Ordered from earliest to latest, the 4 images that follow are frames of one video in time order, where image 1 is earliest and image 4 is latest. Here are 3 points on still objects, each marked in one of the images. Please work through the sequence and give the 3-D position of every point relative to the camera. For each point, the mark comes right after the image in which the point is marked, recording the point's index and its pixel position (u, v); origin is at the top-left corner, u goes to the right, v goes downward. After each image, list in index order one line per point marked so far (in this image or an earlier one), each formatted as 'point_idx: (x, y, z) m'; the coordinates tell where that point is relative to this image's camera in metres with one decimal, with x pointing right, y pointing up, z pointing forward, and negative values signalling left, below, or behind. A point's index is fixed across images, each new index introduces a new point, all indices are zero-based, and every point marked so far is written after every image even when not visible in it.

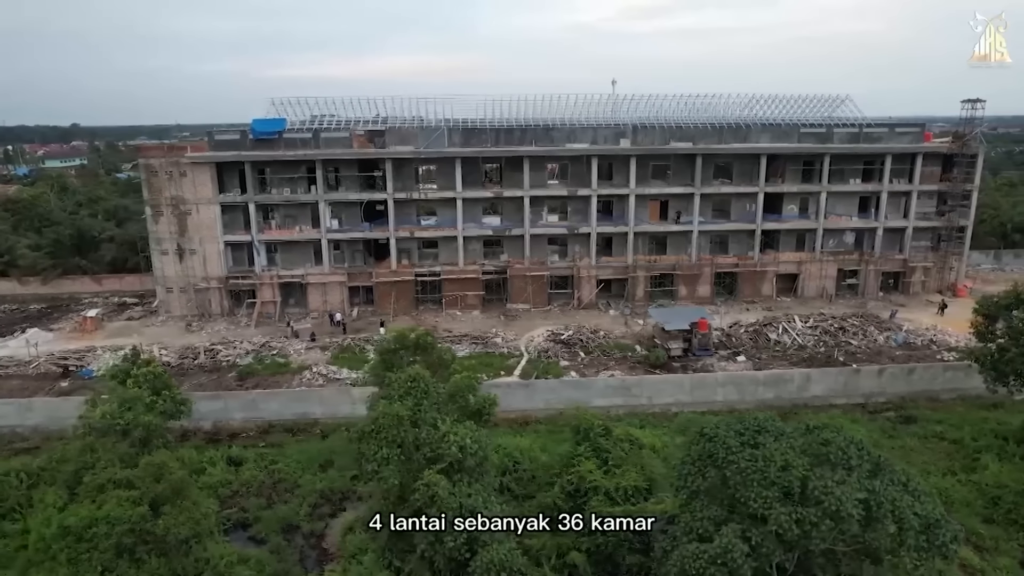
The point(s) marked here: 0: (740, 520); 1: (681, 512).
0: (+4.5, -4.5, +13.1) m
1: (+3.7, -4.8, +14.4) m
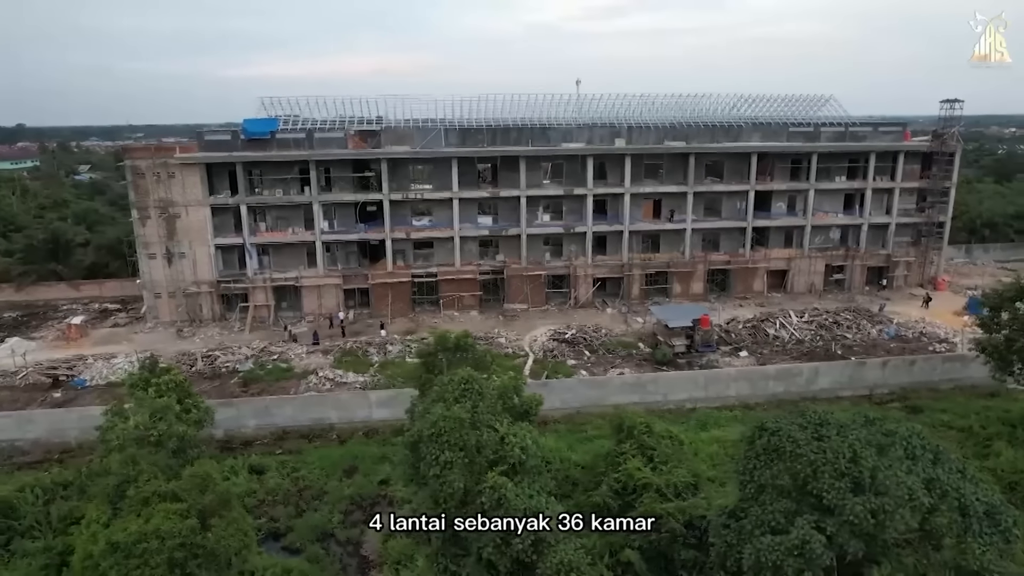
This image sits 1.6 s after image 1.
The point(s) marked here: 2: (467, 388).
0: (+5.9, -4.4, +13.4) m
1: (+5.1, -4.7, +14.5) m
2: (-1.1, -2.4, +16.2) m
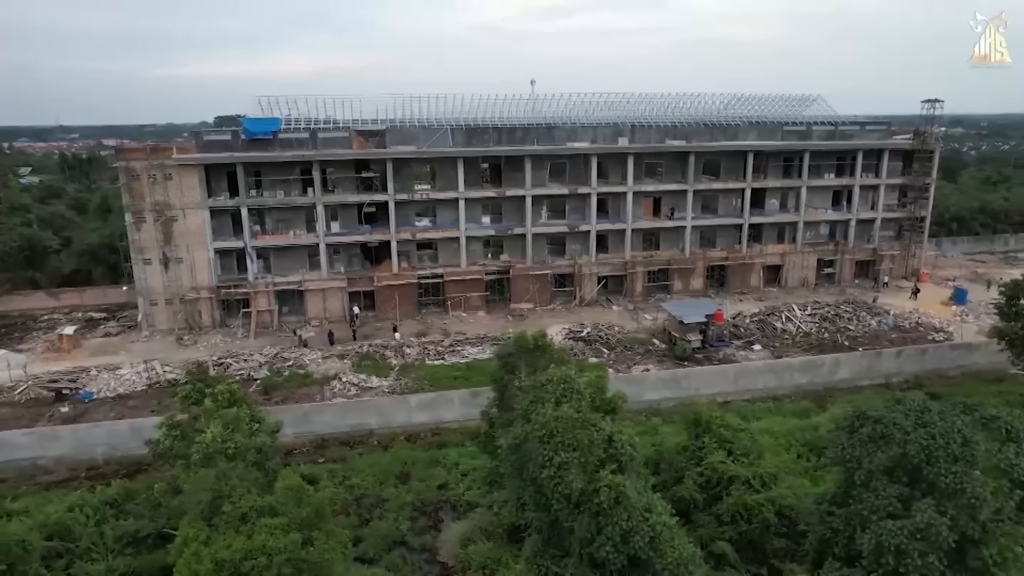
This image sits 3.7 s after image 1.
0: (+8.5, -4.3, +13.8) m
1: (+7.6, -4.6, +14.9) m
2: (+1.3, -2.4, +16.1) m
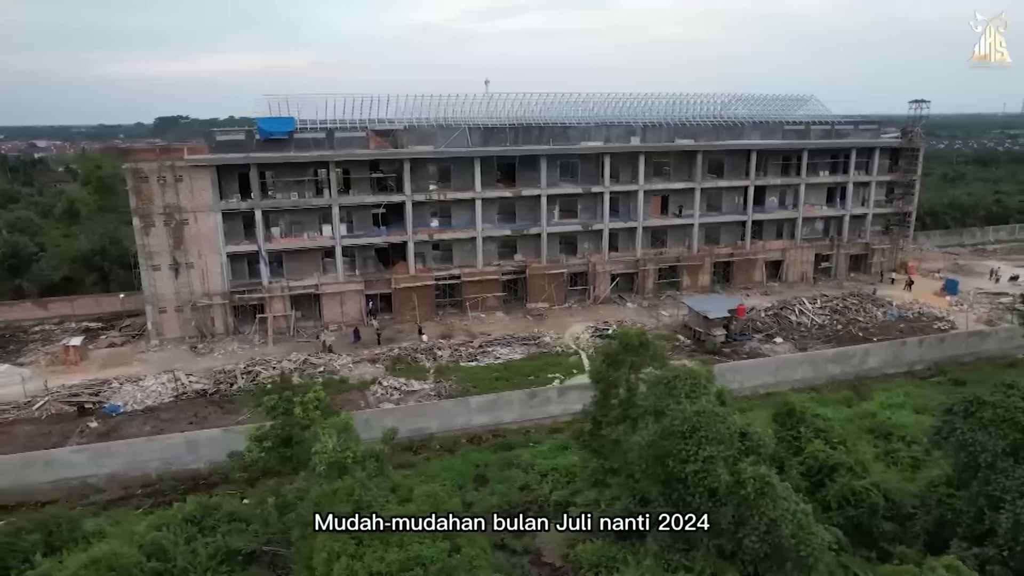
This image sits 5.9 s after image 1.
0: (+11.8, -4.0, +14.5) m
1: (+10.8, -4.3, +15.6) m
2: (+4.3, -2.3, +16.2) m
